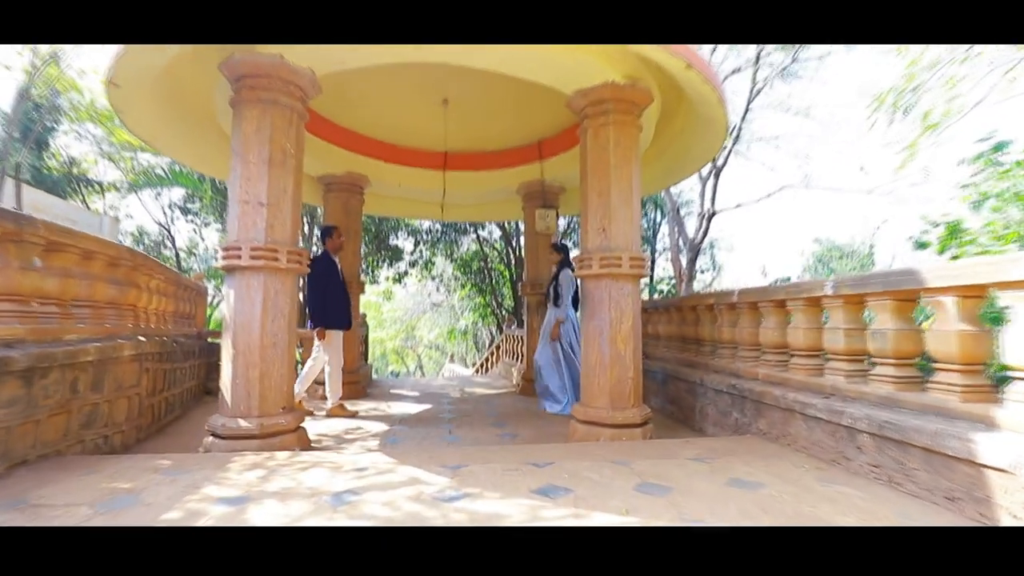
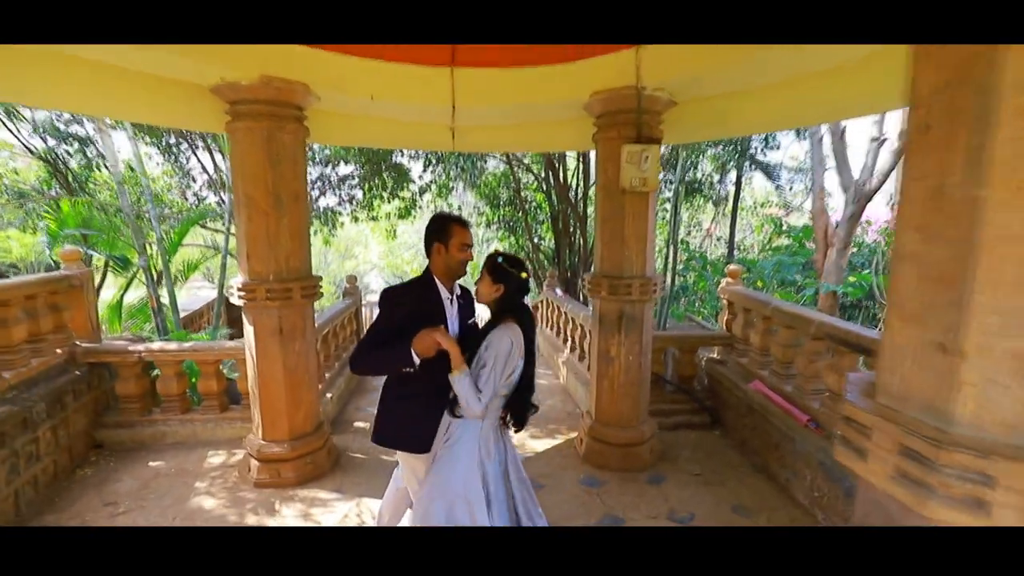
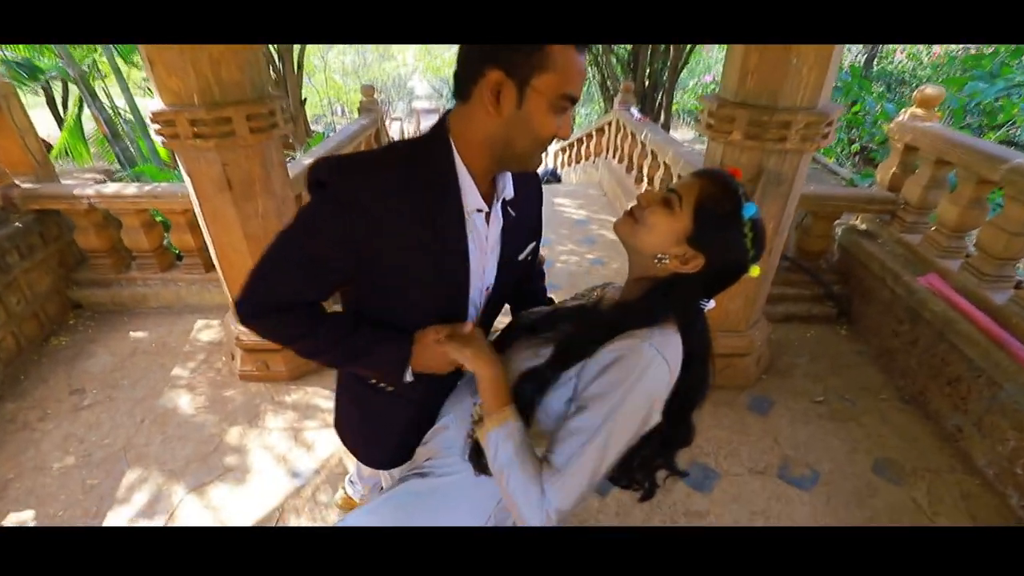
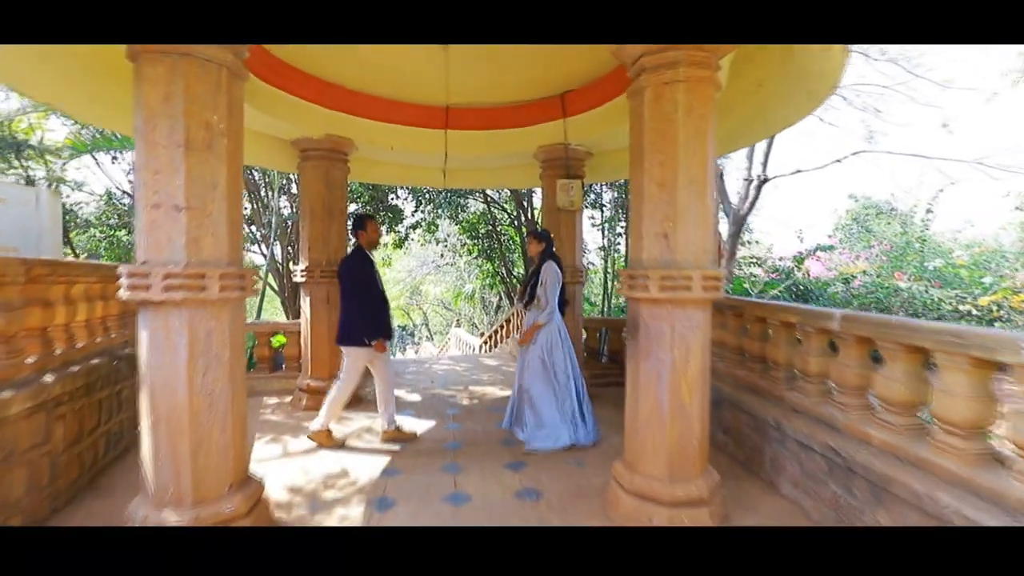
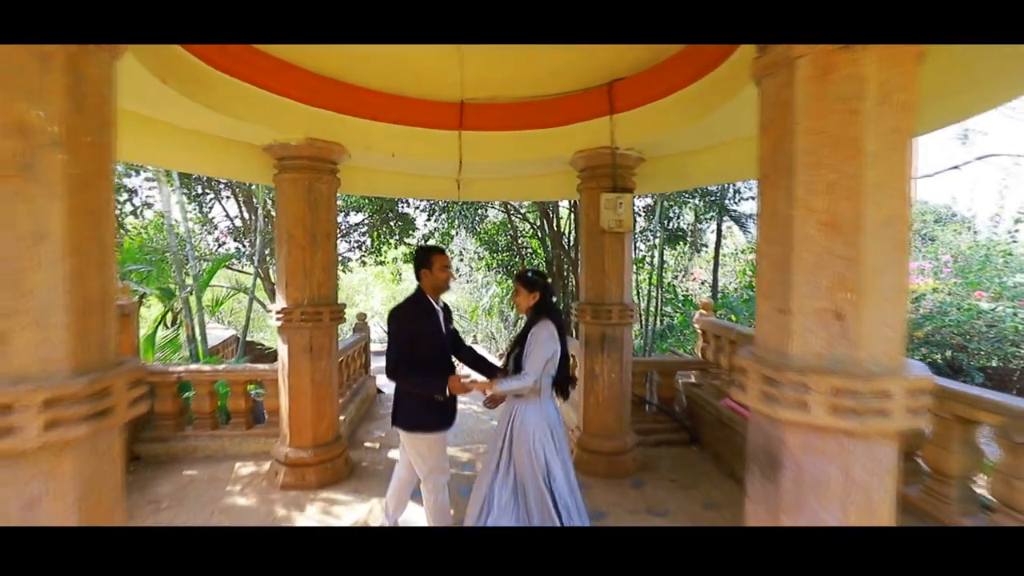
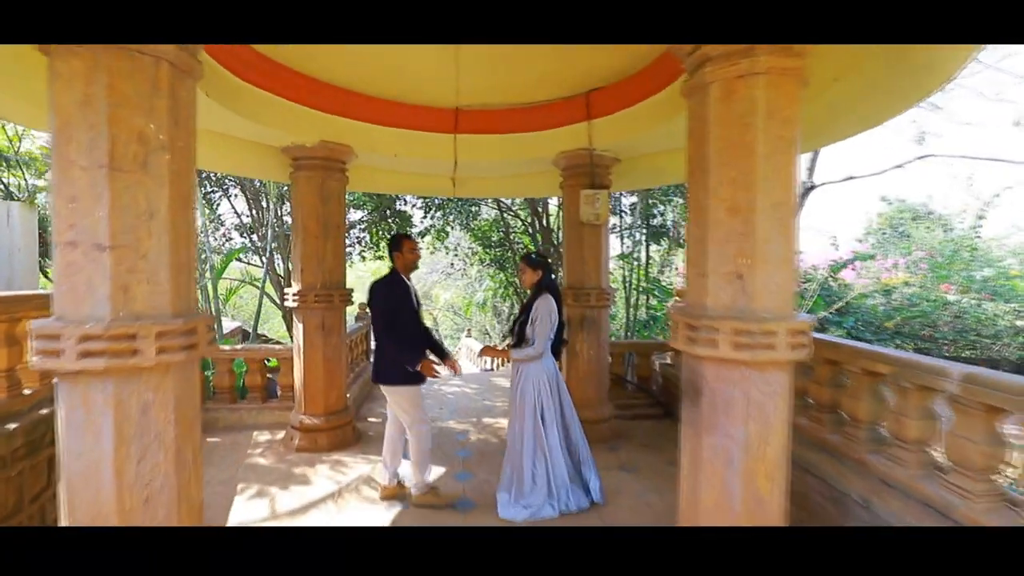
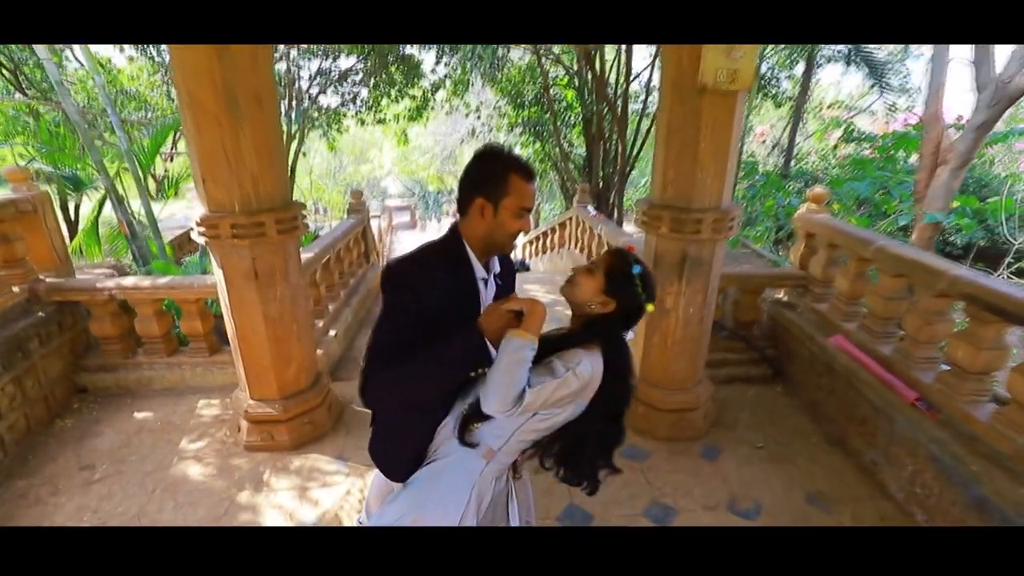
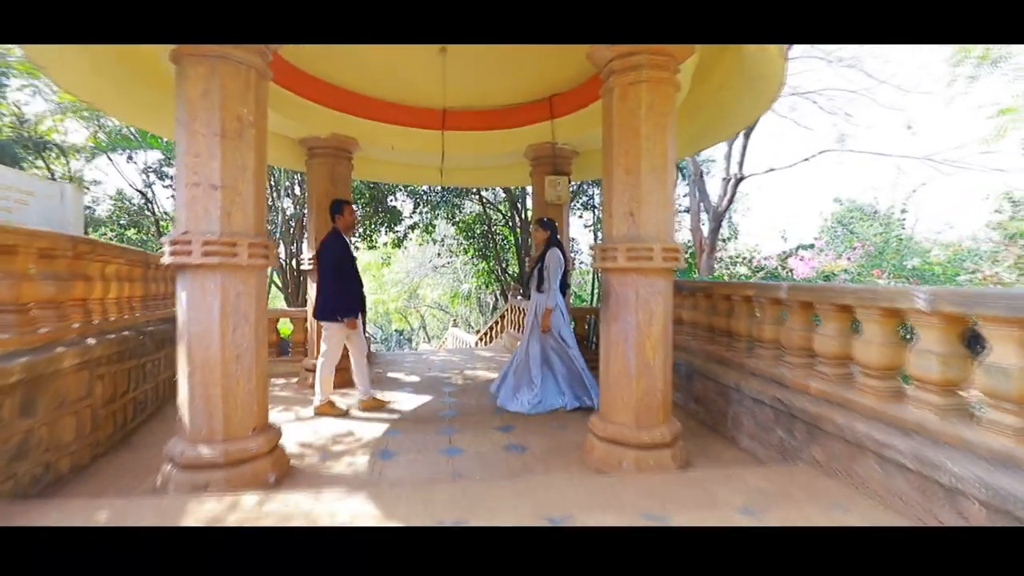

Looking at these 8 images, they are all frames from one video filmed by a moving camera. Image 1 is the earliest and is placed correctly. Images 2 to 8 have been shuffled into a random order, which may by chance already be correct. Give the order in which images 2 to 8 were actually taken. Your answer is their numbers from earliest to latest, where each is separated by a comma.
8, 4, 6, 5, 2, 7, 3
